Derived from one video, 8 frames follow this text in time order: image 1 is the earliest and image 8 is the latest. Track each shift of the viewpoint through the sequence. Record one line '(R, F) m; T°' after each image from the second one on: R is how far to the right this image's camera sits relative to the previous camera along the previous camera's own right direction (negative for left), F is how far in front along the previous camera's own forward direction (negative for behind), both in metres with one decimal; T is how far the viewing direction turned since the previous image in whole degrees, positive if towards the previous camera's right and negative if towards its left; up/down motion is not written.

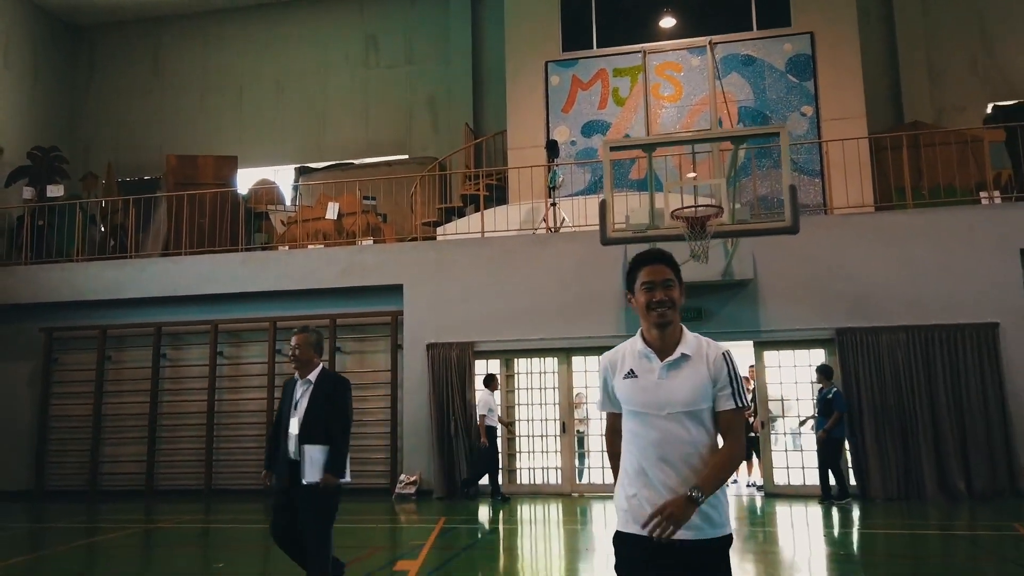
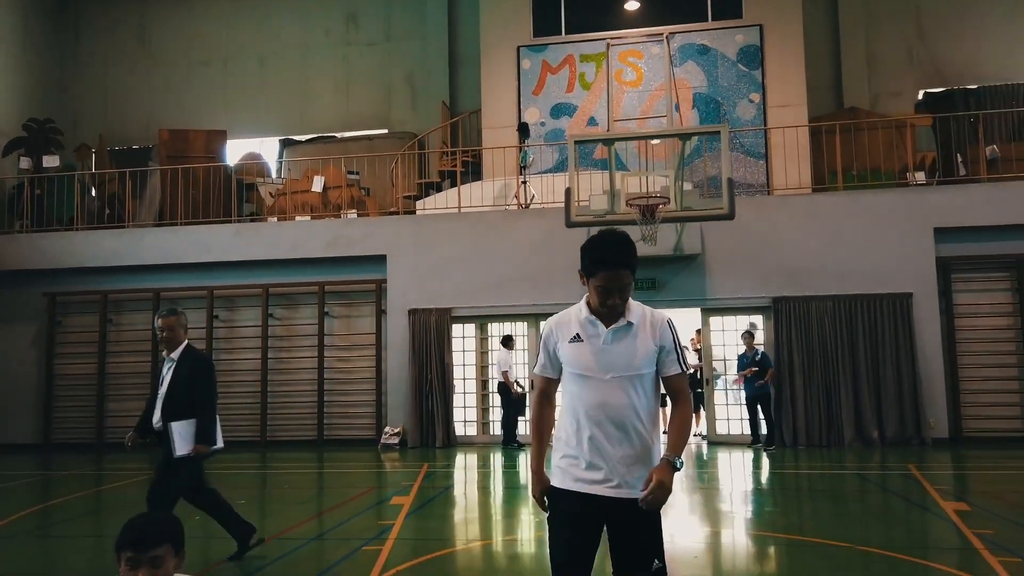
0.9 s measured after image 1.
(0.0, -1.0) m; +2°
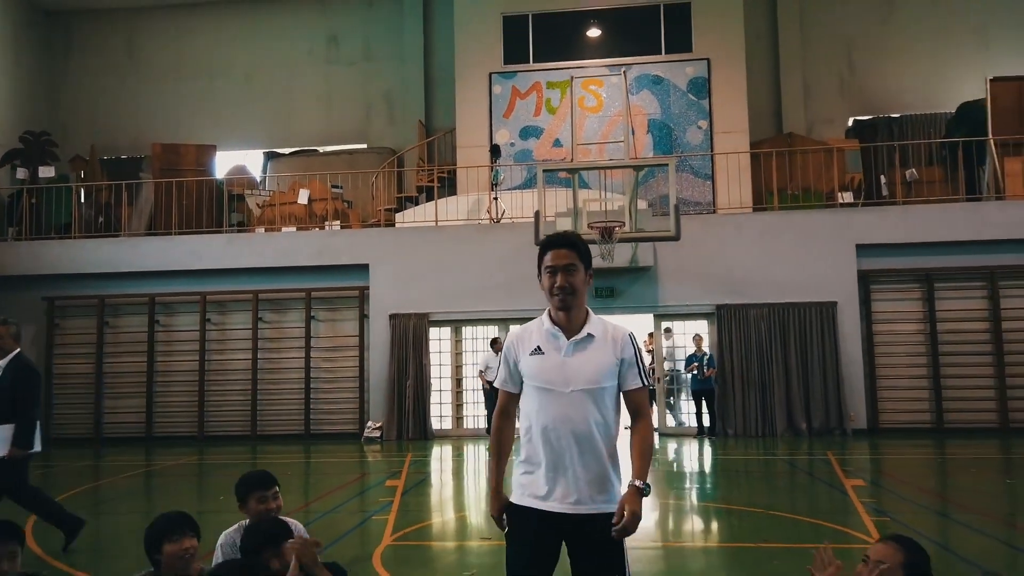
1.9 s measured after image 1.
(-0.2, -1.1) m; +3°
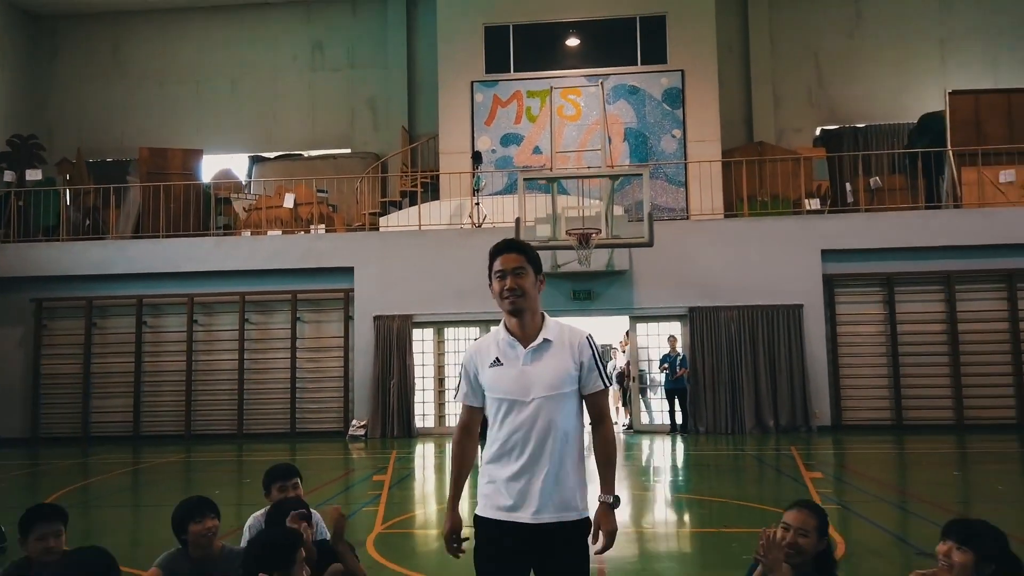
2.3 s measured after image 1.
(0.0, -0.4) m; +2°
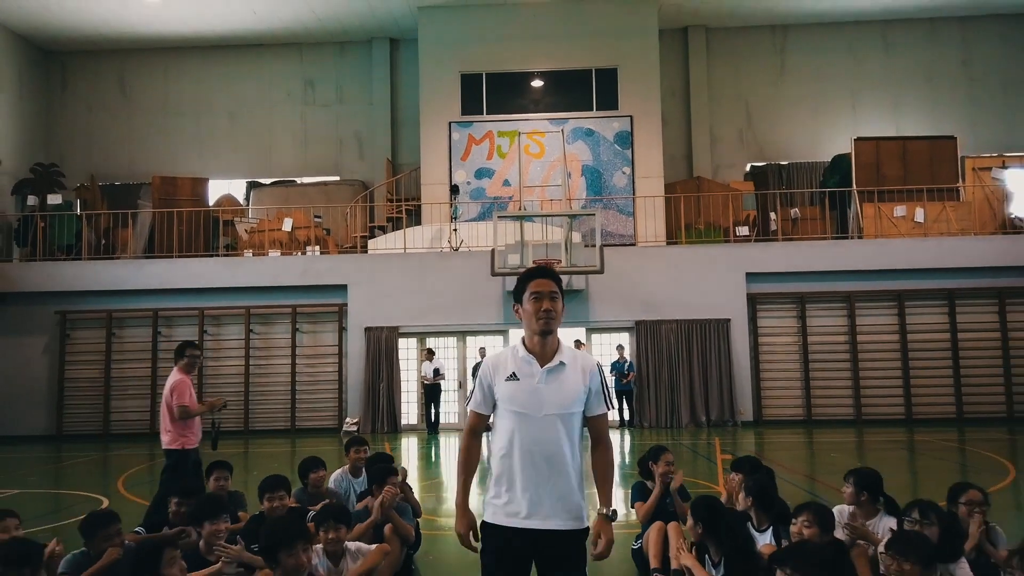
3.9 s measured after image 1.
(-0.2, -2.0) m; +3°
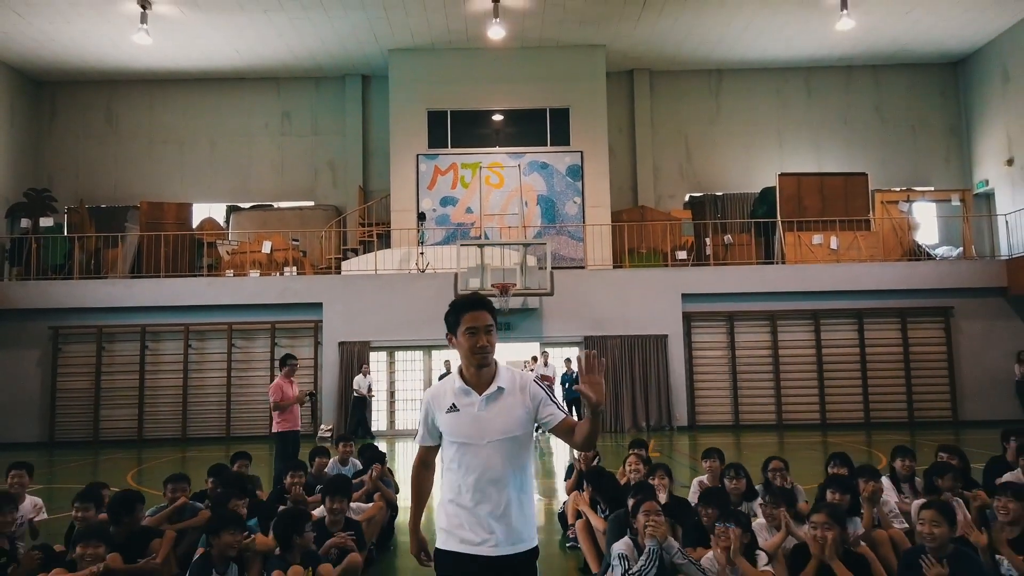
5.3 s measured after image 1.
(+0.1, -1.6) m; +3°
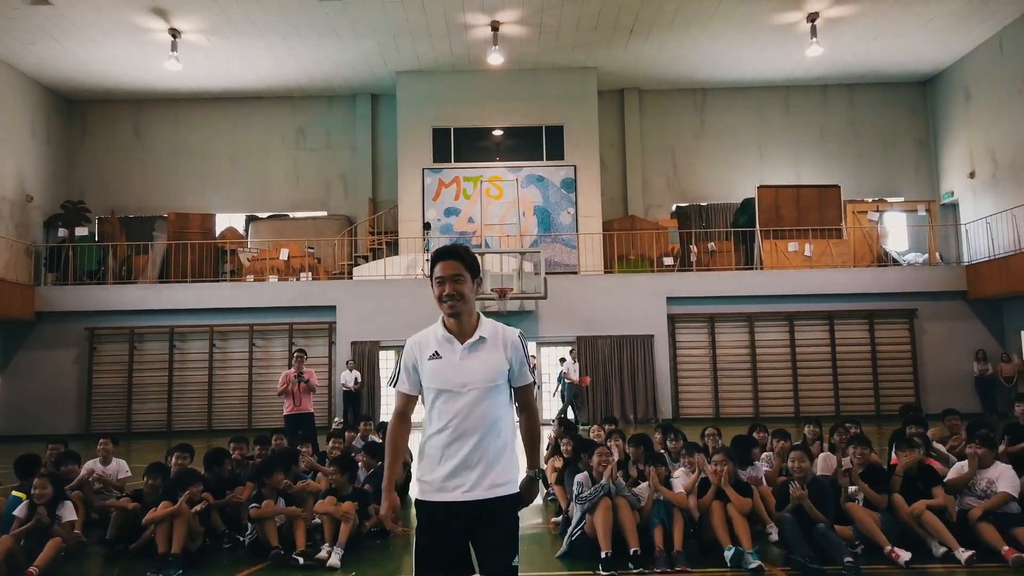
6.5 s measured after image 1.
(+0.1, -1.4) m; 0°
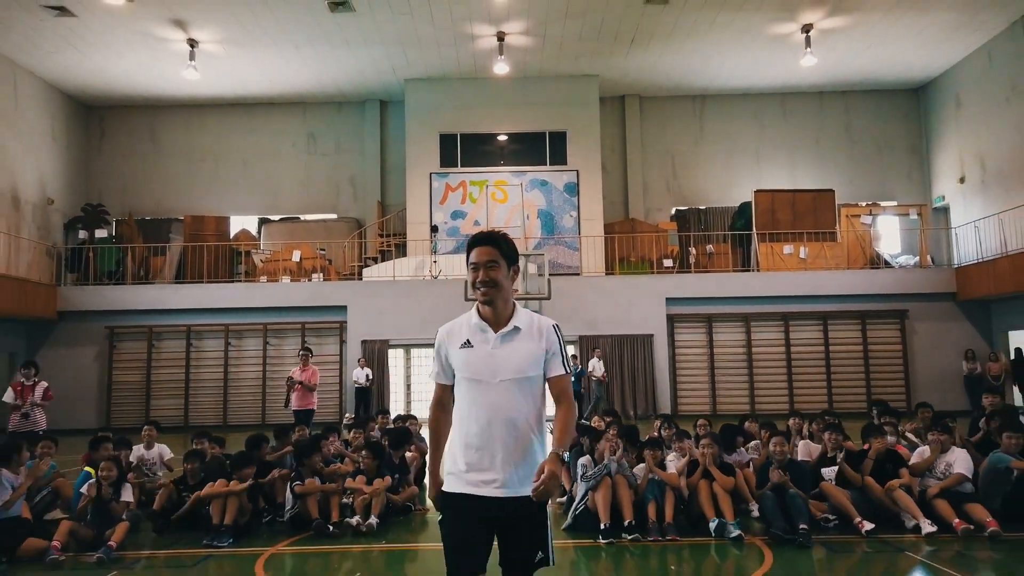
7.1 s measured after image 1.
(-0.1, -0.6) m; 0°
